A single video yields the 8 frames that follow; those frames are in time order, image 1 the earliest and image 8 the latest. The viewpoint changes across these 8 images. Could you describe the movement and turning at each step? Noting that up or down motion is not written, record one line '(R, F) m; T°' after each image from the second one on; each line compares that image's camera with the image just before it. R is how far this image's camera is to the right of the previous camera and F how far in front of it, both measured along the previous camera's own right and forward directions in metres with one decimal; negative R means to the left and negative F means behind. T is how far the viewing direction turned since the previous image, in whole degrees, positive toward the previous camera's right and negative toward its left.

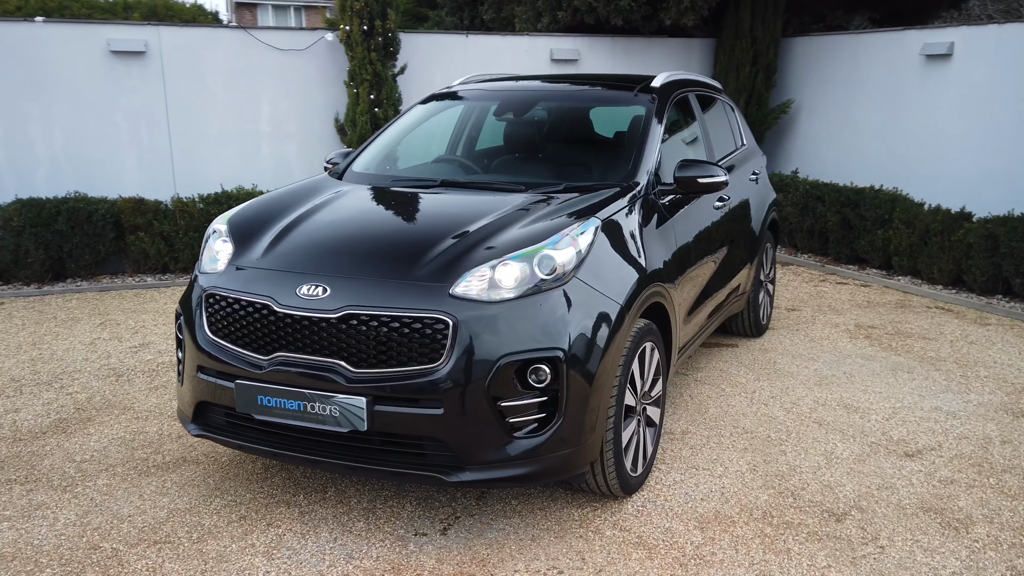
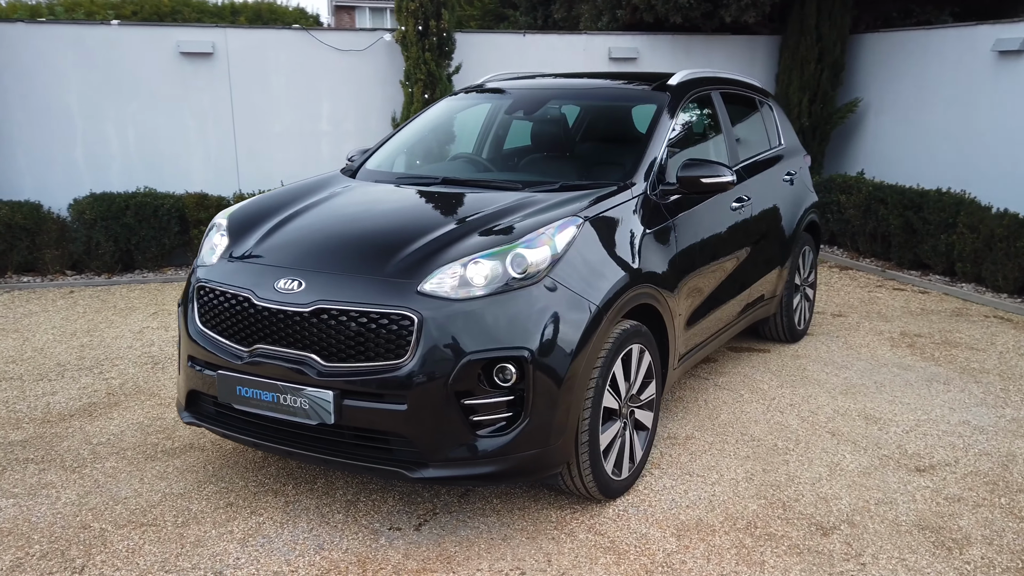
(+0.4, 0.0) m; -6°
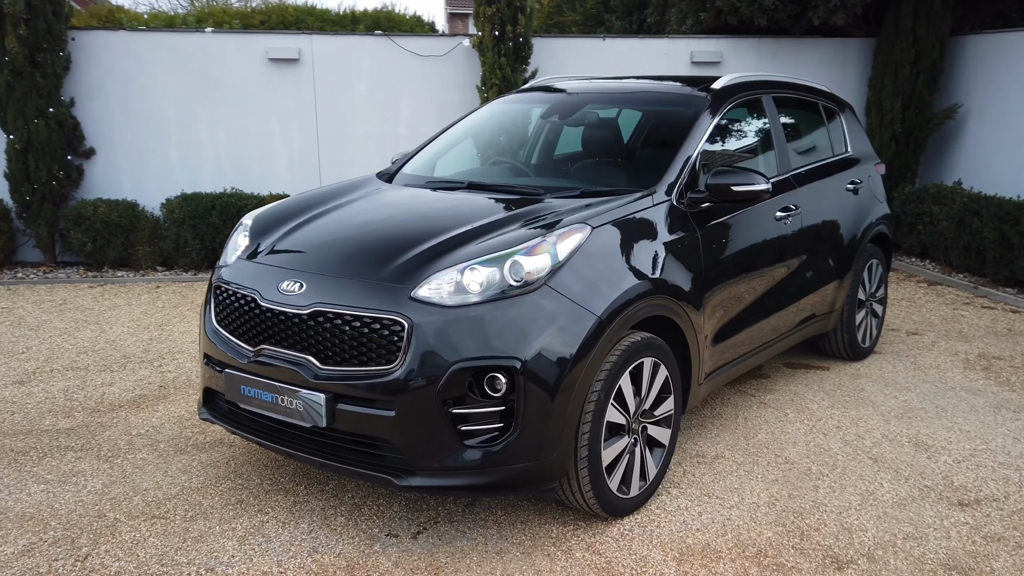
(+0.3, +0.1) m; -7°
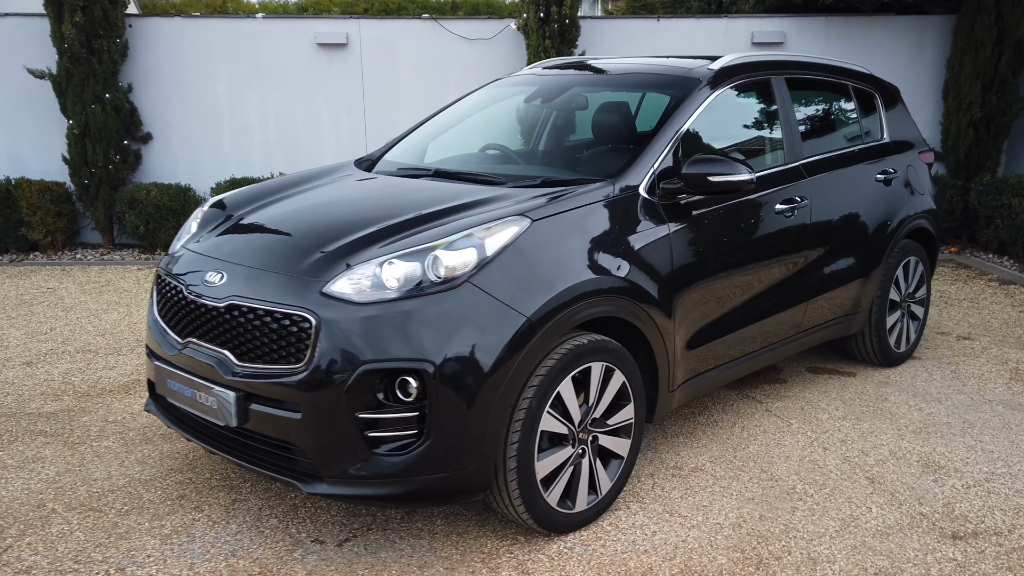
(+0.5, +0.2) m; -6°
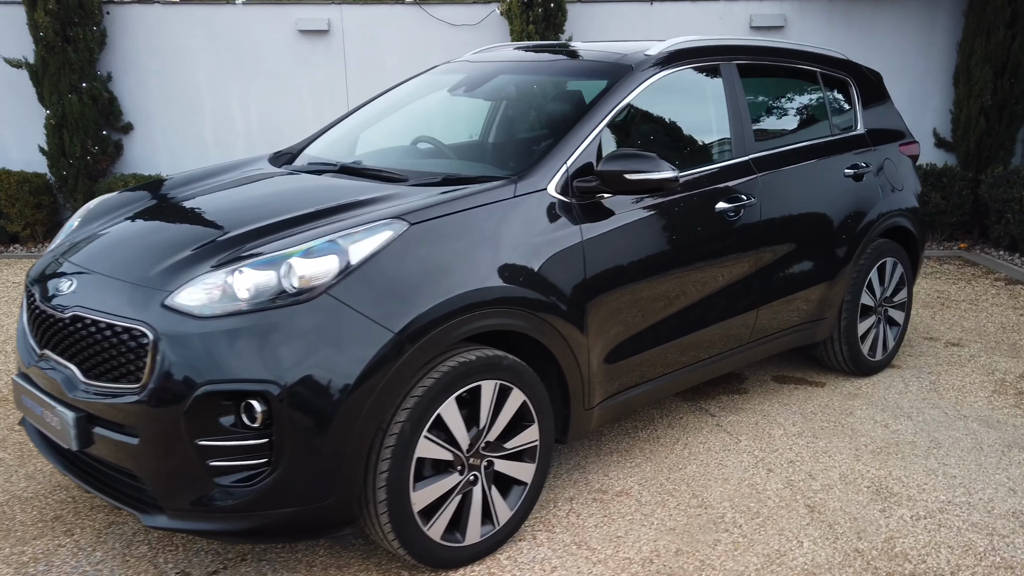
(+0.4, +0.3) m; -2°
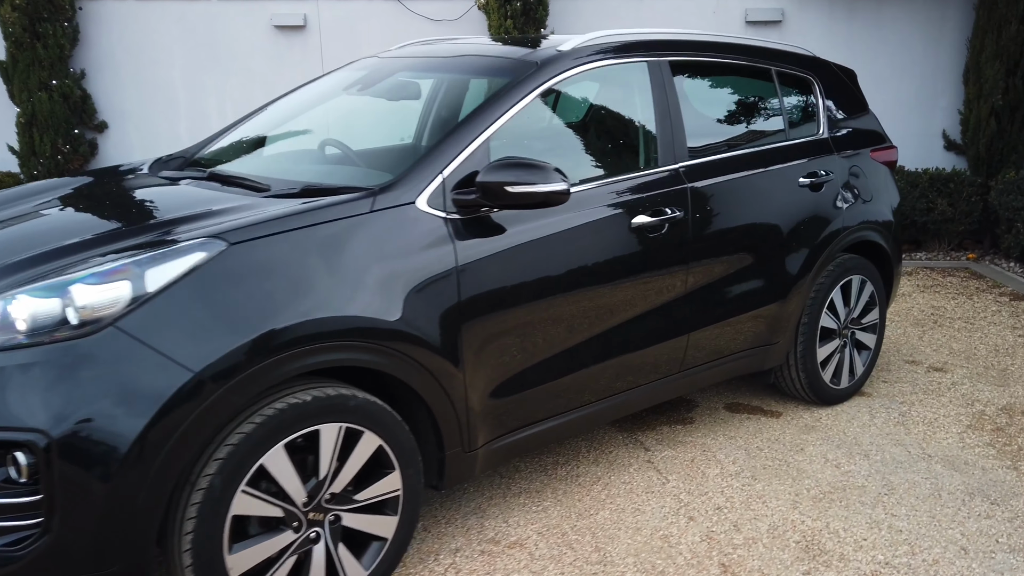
(+0.4, +0.3) m; -2°
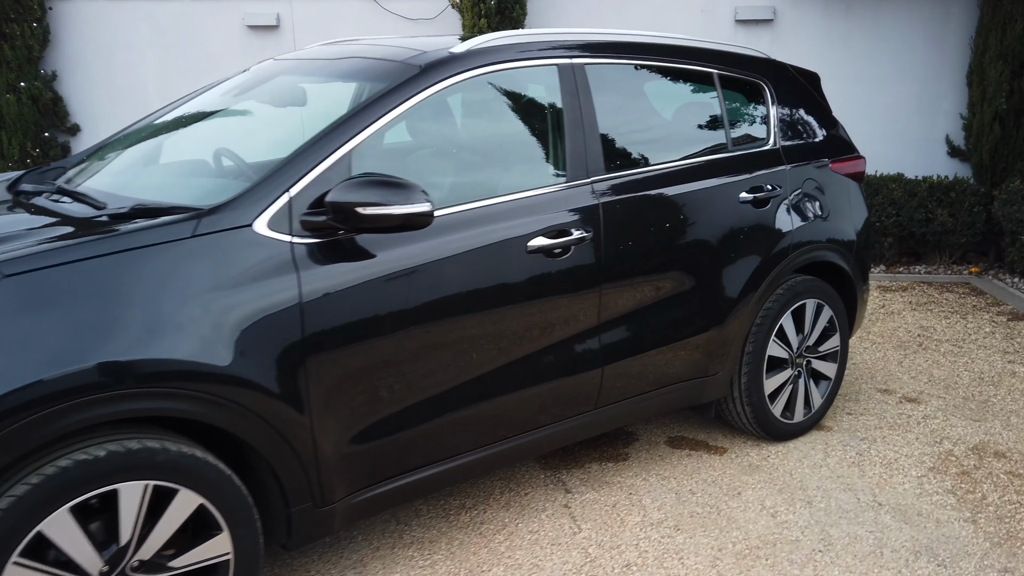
(+0.4, +0.3) m; -2°
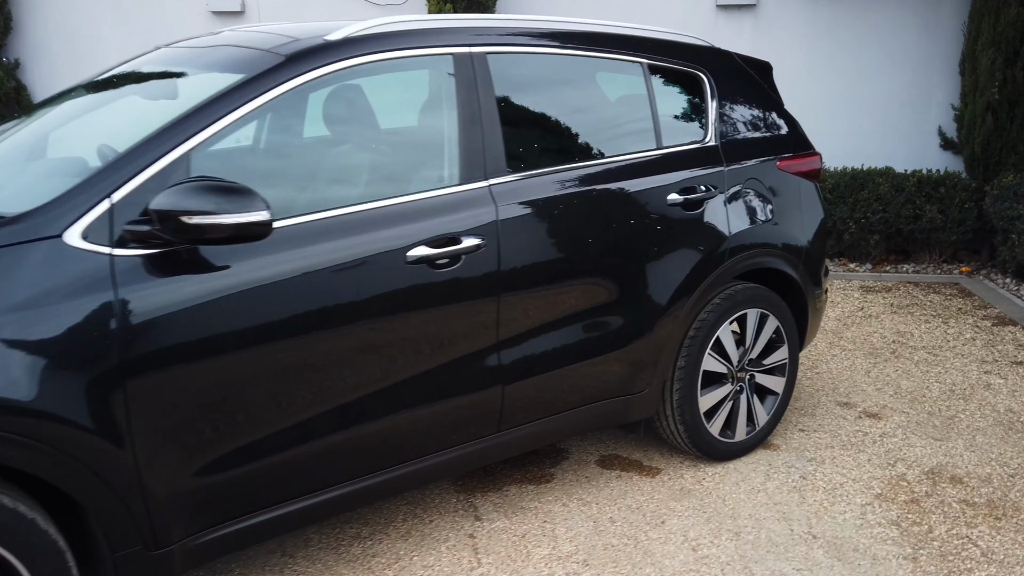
(+0.3, +0.3) m; -1°
